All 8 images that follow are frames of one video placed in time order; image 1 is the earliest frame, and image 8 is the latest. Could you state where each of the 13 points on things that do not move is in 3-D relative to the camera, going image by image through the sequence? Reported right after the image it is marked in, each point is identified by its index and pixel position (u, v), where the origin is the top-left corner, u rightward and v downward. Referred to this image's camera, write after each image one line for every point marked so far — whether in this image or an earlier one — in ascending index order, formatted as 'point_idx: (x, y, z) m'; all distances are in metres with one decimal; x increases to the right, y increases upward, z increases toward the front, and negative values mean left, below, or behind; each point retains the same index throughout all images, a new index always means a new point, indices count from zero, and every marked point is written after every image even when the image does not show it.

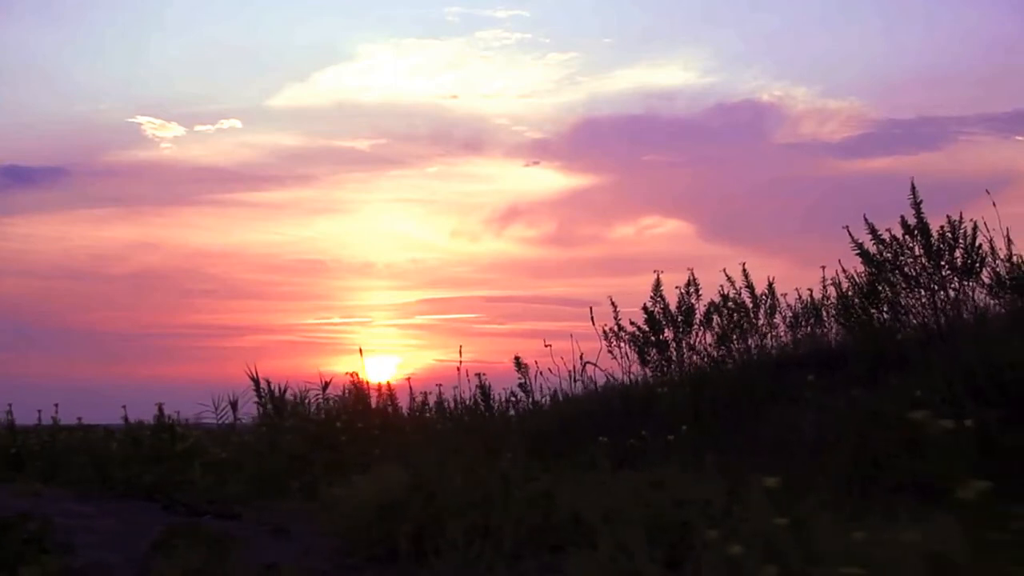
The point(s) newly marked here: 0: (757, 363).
0: (+2.1, -0.7, +10.3) m
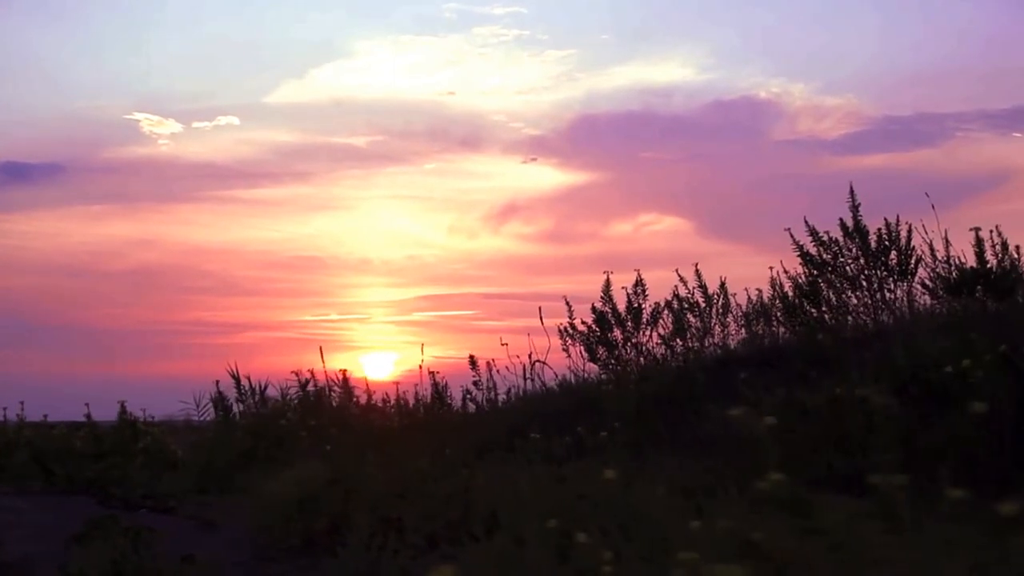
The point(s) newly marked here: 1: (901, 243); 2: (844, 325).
0: (+1.7, -0.7, +10.6) m
1: (+3.4, +0.4, +10.6) m
2: (+2.9, -0.3, +10.5) m
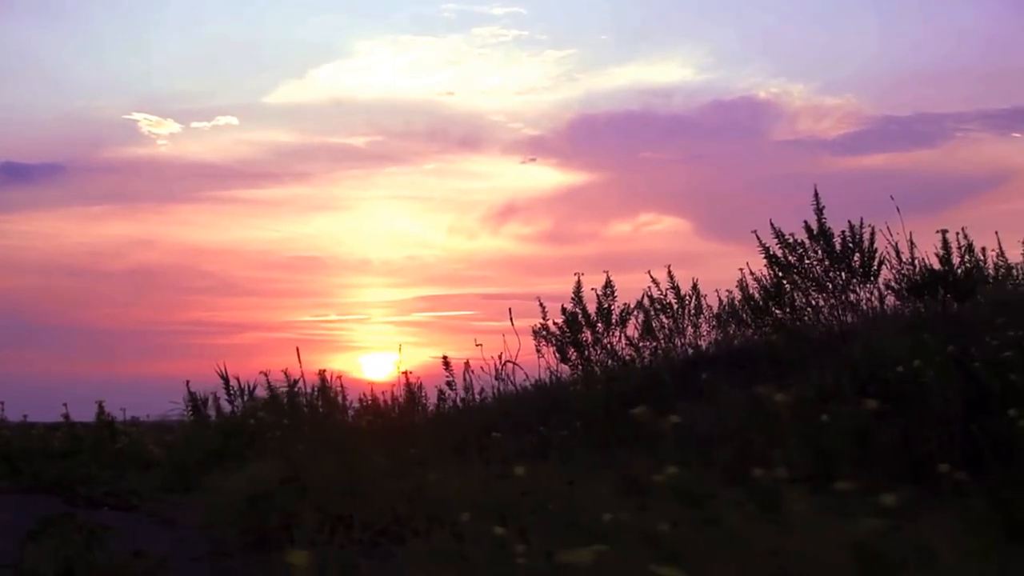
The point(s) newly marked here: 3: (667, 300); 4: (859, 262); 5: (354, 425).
0: (+1.4, -0.7, +10.8) m
1: (+3.1, +0.4, +10.8) m
2: (+2.6, -0.3, +10.7) m
3: (+1.6, -0.1, +12.6) m
4: (+3.1, +0.2, +10.8) m
5: (-1.3, -1.0, +9.6) m
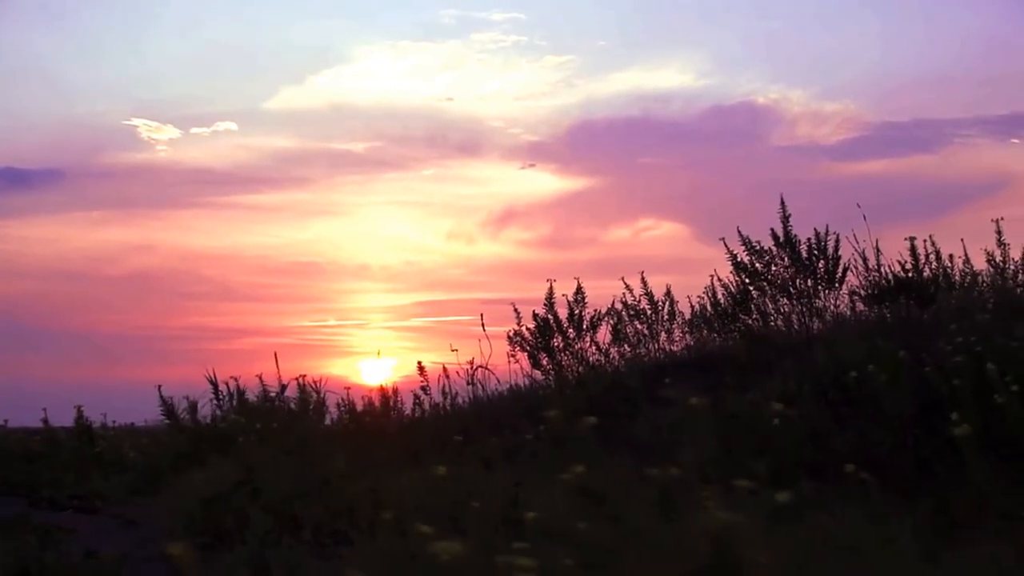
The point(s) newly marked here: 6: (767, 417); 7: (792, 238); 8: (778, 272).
0: (+1.2, -0.7, +11.0) m
1: (+2.8, +0.3, +11.0) m
2: (+2.3, -0.4, +10.9) m
3: (+1.4, -0.2, +12.7) m
4: (+2.8, +0.2, +11.0) m
5: (-1.5, -1.1, +9.8) m
6: (+1.8, -0.8, +8.2) m
7: (+2.5, +0.4, +10.8) m
8: (+2.4, +0.1, +11.1) m
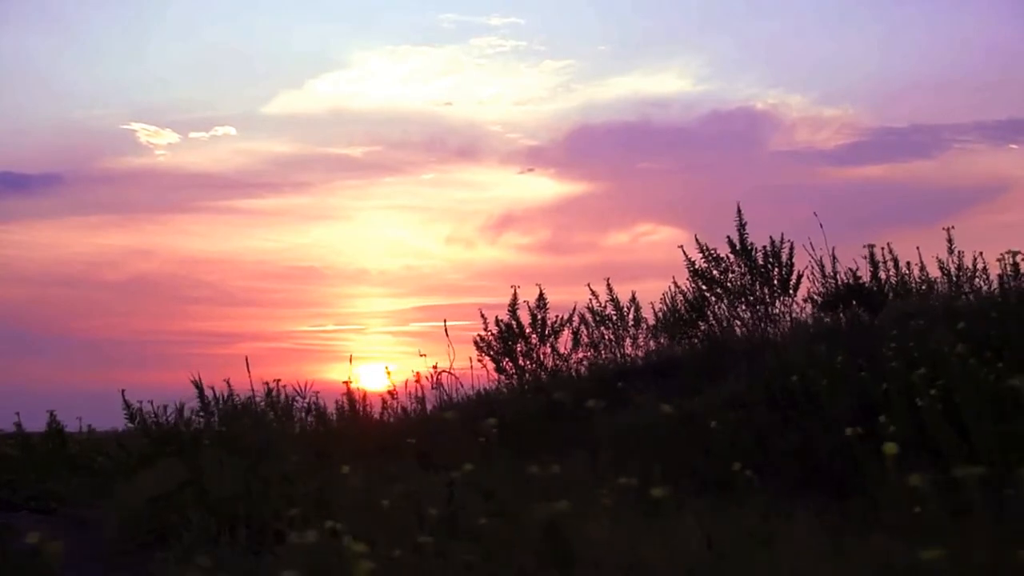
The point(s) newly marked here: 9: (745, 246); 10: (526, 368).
0: (+0.8, -0.8, +11.2) m
1: (+2.5, +0.3, +11.2) m
2: (+2.0, -0.4, +11.1) m
3: (+1.0, -0.3, +13.0) m
4: (+2.4, +0.1, +11.2) m
5: (-1.9, -1.1, +10.0) m
6: (+1.4, -0.9, +8.5) m
7: (+2.1, +0.4, +11.1) m
8: (+2.1, +0.1, +11.3) m
9: (+2.1, +0.4, +11.1) m
10: (+0.1, -0.8, +11.7) m
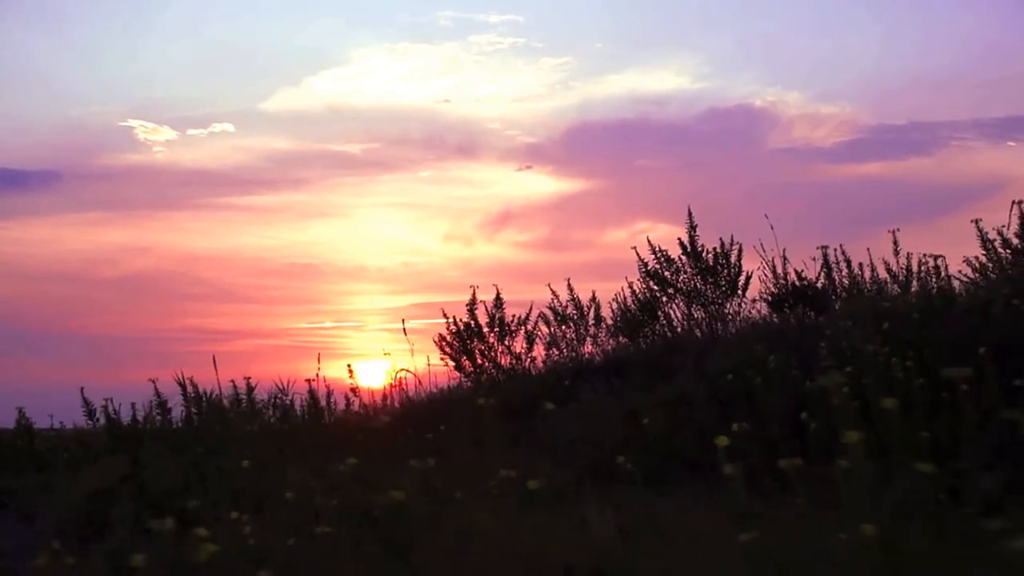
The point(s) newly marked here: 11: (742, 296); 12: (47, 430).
0: (+0.4, -0.8, +11.5) m
1: (+2.1, +0.2, +11.5) m
2: (+1.6, -0.5, +11.4) m
3: (+0.6, -0.3, +13.3) m
4: (+2.0, +0.1, +11.5) m
5: (-2.3, -1.1, +10.3) m
6: (+1.0, -0.9, +8.7) m
7: (+1.7, +0.4, +11.4) m
8: (+1.7, +0.1, +11.6) m
9: (+1.7, +0.4, +11.4) m
10: (-0.3, -0.8, +12.0) m
11: (+2.2, -0.1, +11.5) m
12: (-4.7, -1.4, +12.5) m
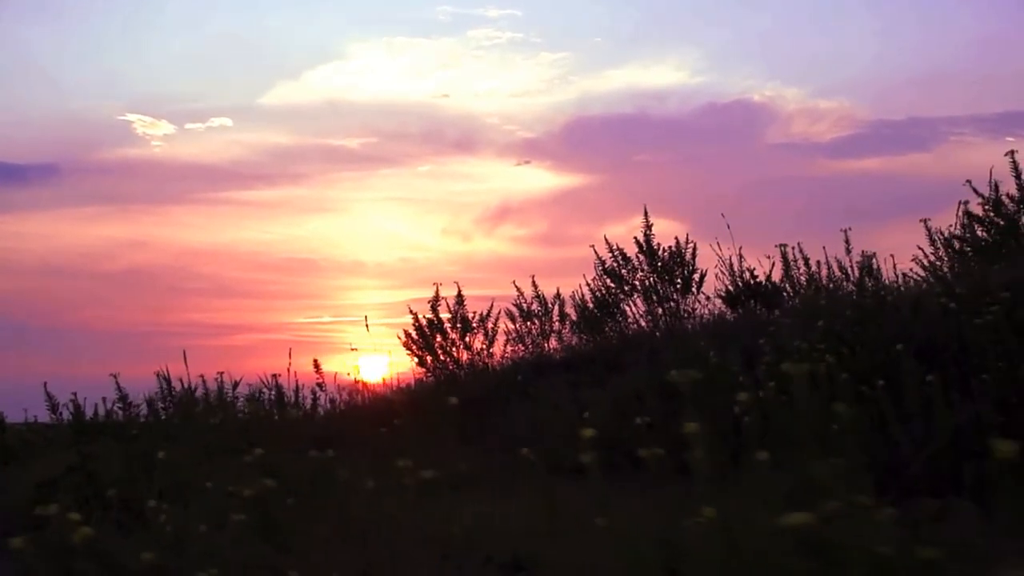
0: (0.0, -0.8, +11.7) m
1: (+1.7, +0.3, +11.7) m
2: (+1.2, -0.4, +11.6) m
3: (+0.2, -0.2, +13.5) m
4: (+1.7, +0.1, +11.7) m
5: (-2.7, -1.1, +10.5) m
6: (+0.6, -0.9, +9.0) m
7: (+1.3, +0.4, +11.6) m
8: (+1.3, +0.1, +11.8) m
9: (+1.3, +0.4, +11.6) m
10: (-0.7, -0.7, +12.2) m
11: (+1.8, 0.0, +11.8) m
12: (-5.1, -1.4, +12.7) m
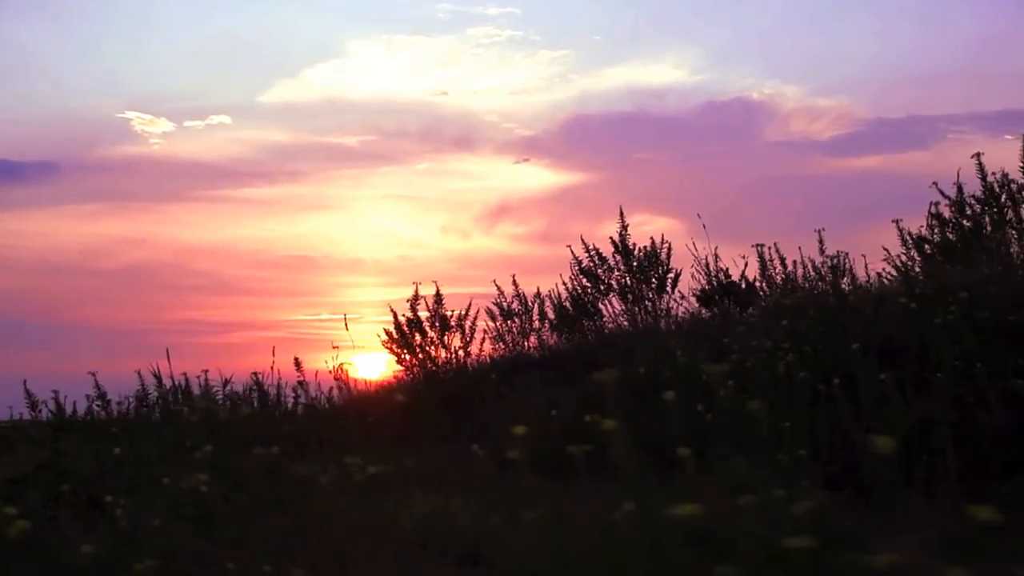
0: (-0.2, -0.8, +11.8) m
1: (+1.5, +0.3, +11.9) m
2: (+1.0, -0.4, +11.8) m
3: (0.0, -0.2, +13.6) m
4: (+1.4, +0.1, +11.8) m
5: (-2.9, -1.1, +10.7) m
6: (+0.4, -0.9, +9.1) m
7: (+1.1, +0.4, +11.7) m
8: (+1.0, +0.1, +12.0) m
9: (+1.1, +0.4, +11.7) m
10: (-0.9, -0.7, +12.4) m
11: (+1.6, 0.0, +11.9) m
12: (-5.4, -1.4, +12.8) m
